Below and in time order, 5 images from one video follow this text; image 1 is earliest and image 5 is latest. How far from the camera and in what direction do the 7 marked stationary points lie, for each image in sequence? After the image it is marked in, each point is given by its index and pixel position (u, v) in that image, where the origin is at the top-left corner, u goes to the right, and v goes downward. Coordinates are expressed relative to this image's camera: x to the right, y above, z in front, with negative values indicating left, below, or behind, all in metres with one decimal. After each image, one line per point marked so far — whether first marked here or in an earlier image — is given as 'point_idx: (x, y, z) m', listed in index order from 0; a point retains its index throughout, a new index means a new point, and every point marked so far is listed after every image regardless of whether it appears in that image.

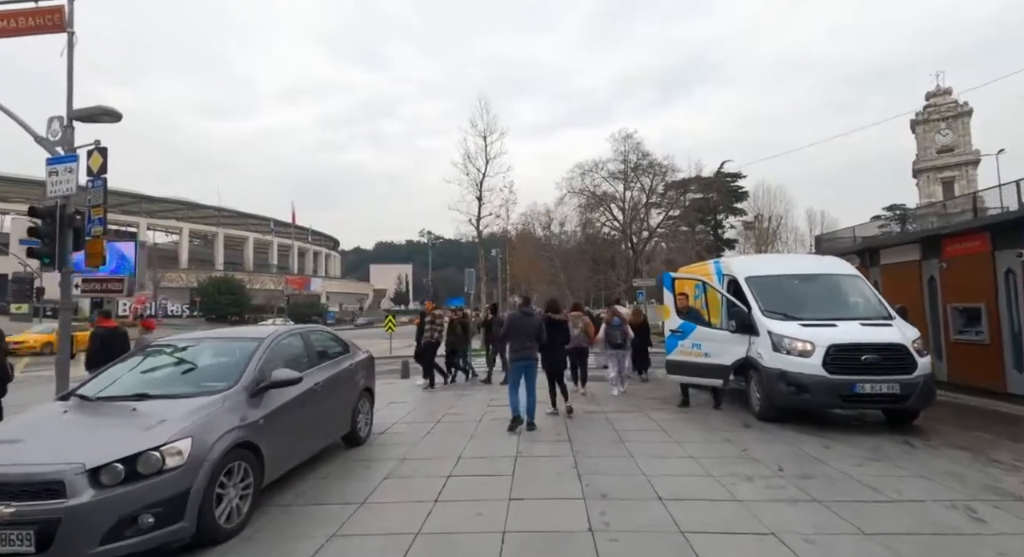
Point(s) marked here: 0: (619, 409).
0: (+1.8, -2.2, +9.4) m
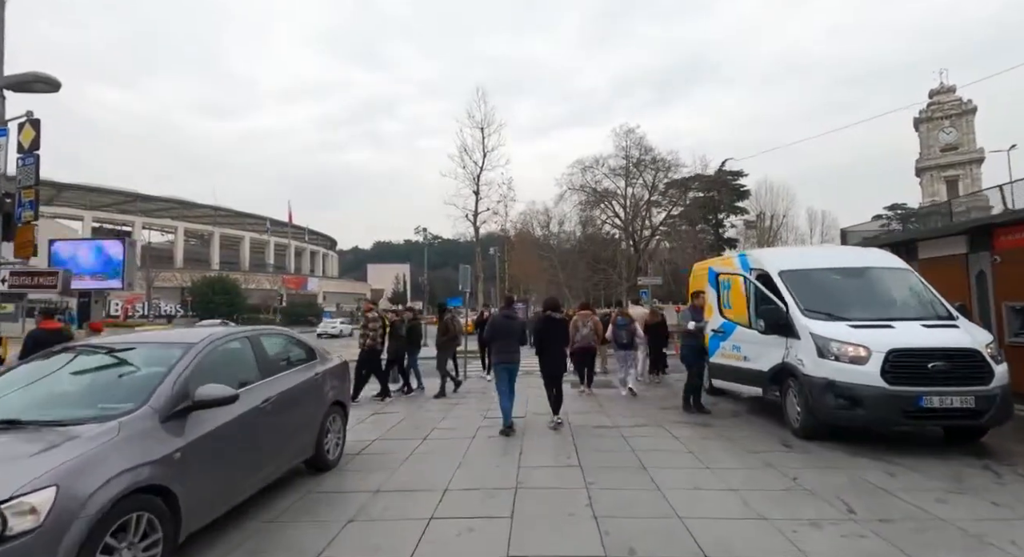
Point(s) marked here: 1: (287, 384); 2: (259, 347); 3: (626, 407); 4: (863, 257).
0: (+1.8, -2.2, +8.2) m
1: (-2.3, -1.1, +5.5) m
2: (-2.5, -0.7, +5.4) m
3: (+2.0, -2.3, +9.6) m
4: (+5.5, +0.3, +8.6) m
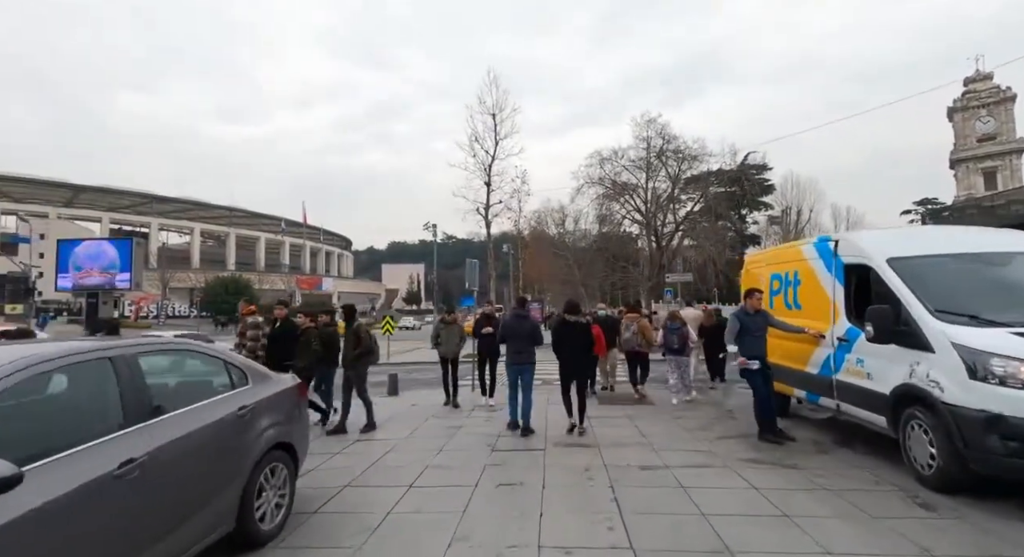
0: (+2.0, -2.1, +6.2) m
1: (-2.1, -1.0, +3.6) m
2: (-2.4, -0.6, +3.5) m
3: (+2.2, -2.2, +7.6) m
4: (+5.7, +0.5, +6.4) m
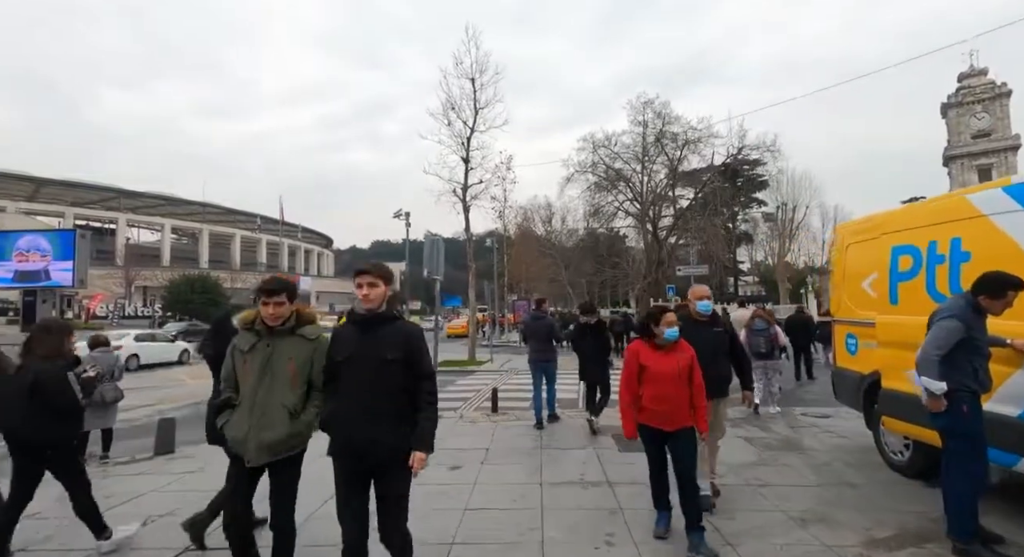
0: (+1.8, -1.8, +2.7) m
1: (-2.3, -0.7, -0.1) m
2: (-2.5, -0.3, -0.1) m
3: (+2.0, -1.9, +4.1) m
4: (+5.5, +0.7, +3.0) m
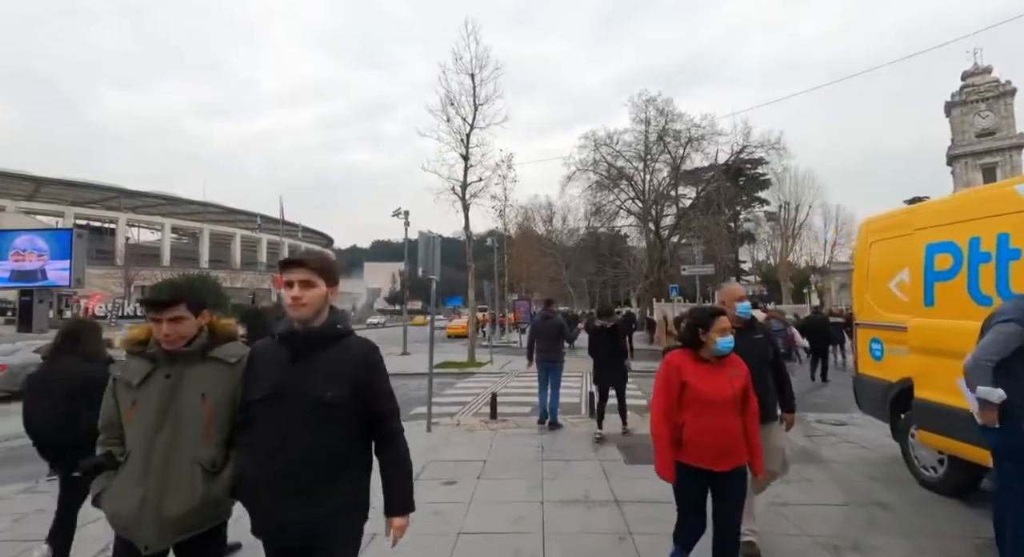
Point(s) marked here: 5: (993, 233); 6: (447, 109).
0: (+1.8, -1.8, +2.2) m
1: (-2.3, -0.7, -0.5) m
2: (-2.5, -0.3, -0.6) m
3: (+2.0, -1.9, +3.7) m
4: (+5.4, +0.7, +2.6) m
5: (+3.8, +0.4, +4.4) m
6: (-2.4, +6.1, +19.9) m
